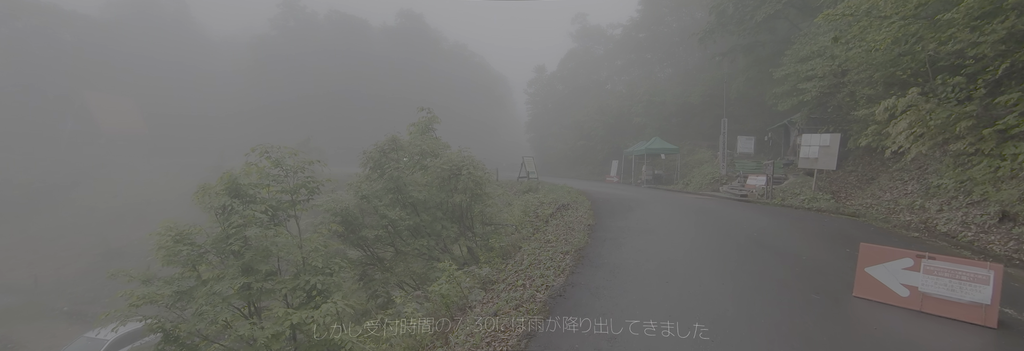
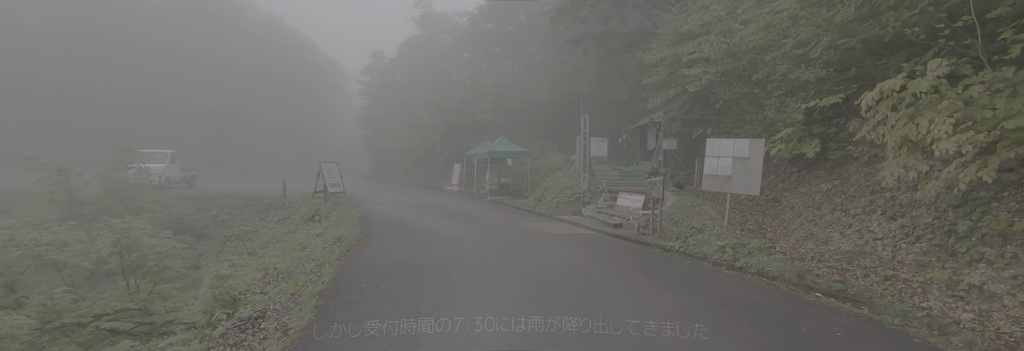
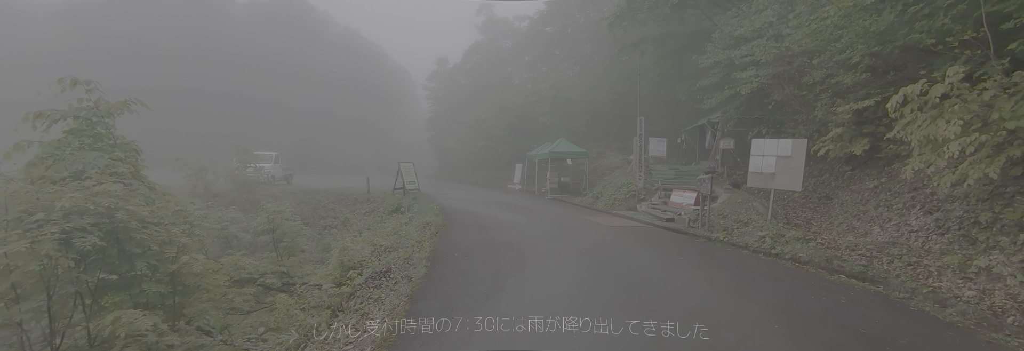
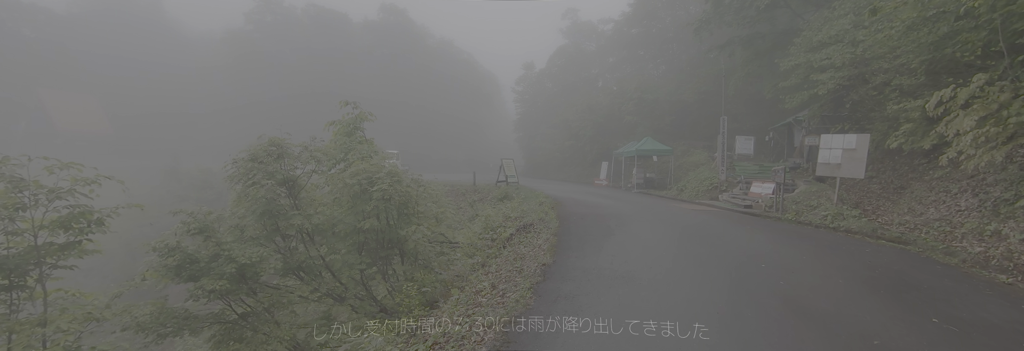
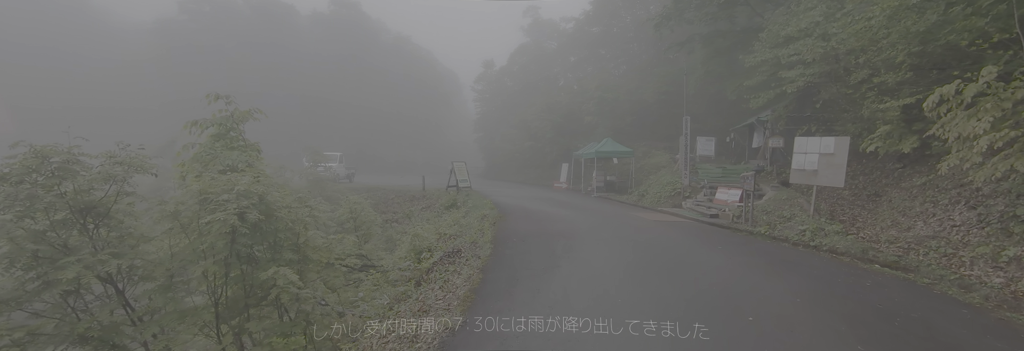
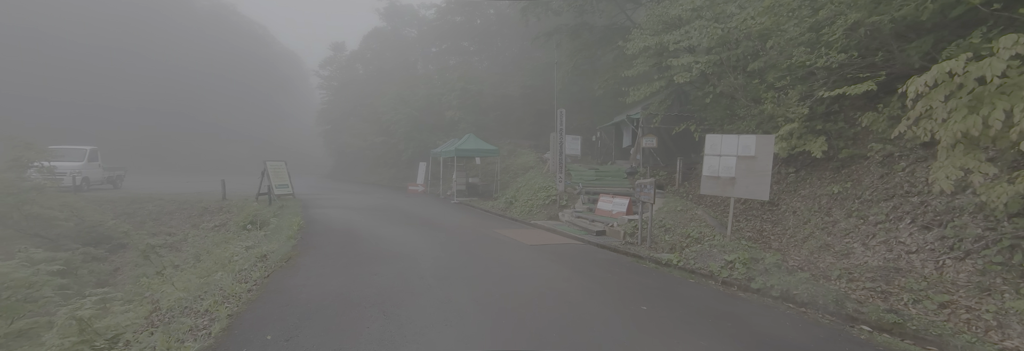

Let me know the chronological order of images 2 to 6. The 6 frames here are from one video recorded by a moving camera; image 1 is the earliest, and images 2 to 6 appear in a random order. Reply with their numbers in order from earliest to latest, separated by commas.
4, 5, 3, 2, 6
